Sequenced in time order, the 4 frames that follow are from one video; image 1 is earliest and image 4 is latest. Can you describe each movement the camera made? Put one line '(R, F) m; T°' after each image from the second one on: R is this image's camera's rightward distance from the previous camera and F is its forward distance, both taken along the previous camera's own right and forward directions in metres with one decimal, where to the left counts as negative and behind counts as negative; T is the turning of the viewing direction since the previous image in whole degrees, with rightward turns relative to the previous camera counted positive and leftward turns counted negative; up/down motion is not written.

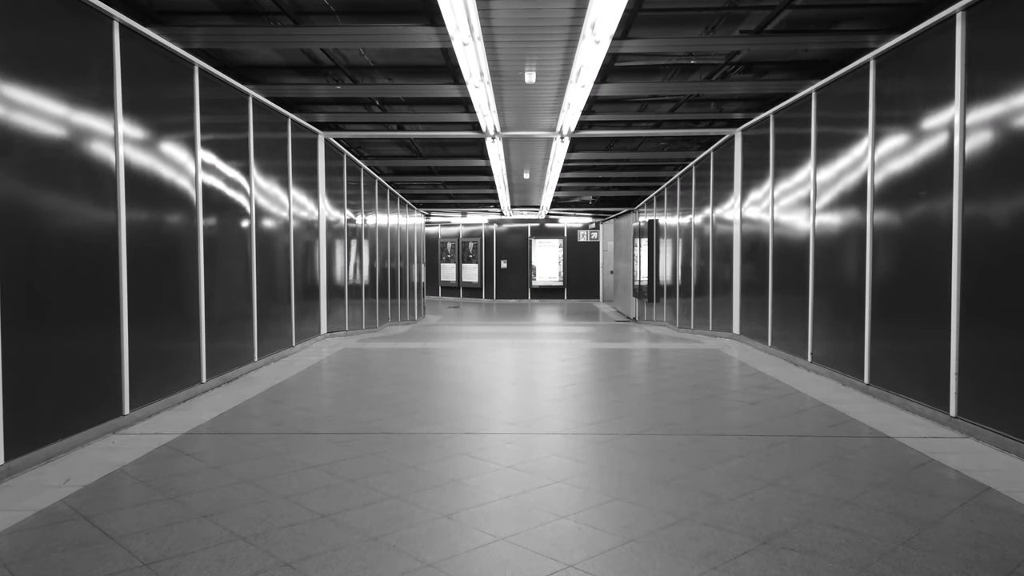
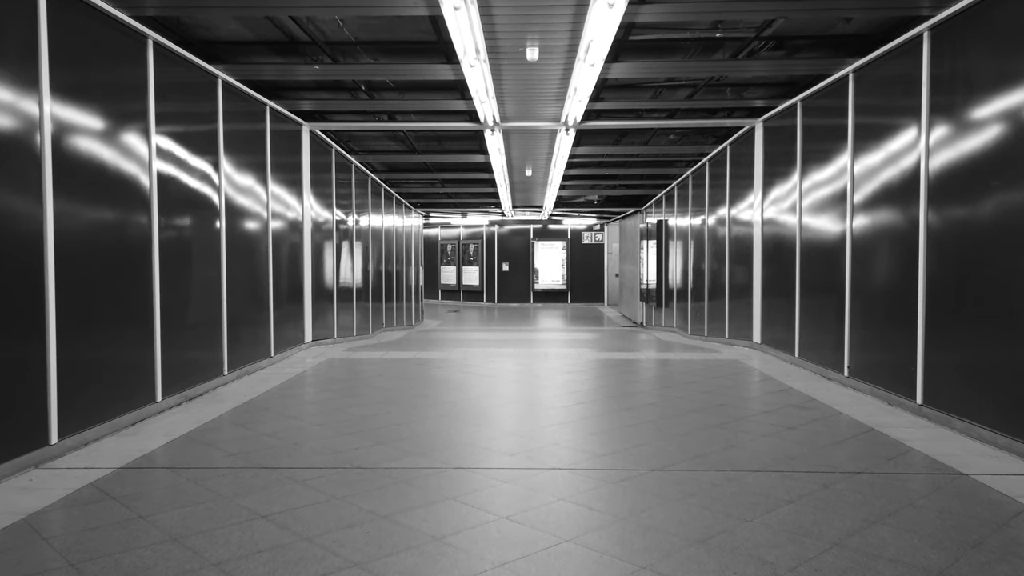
(0.0, +0.7) m; 0°
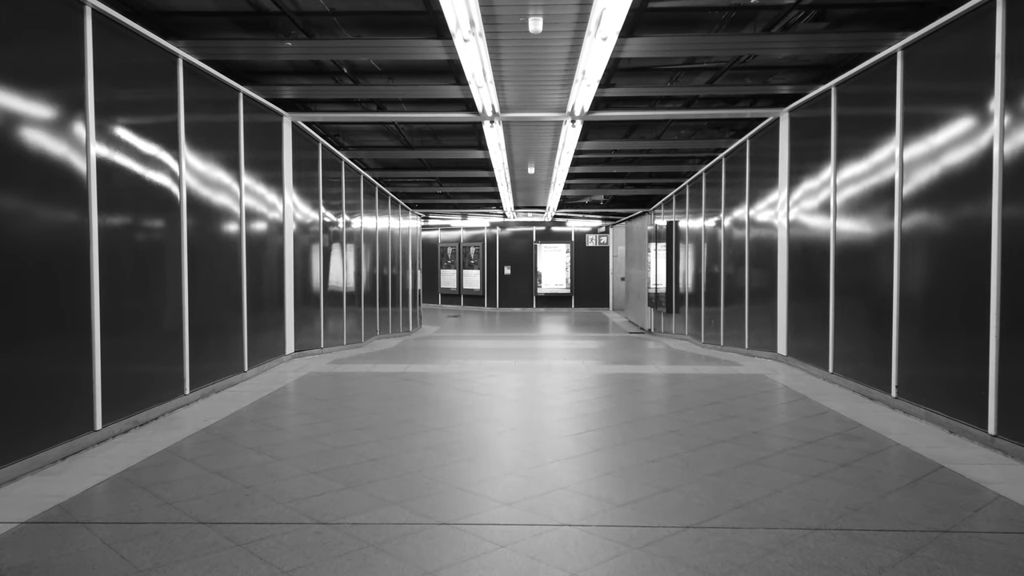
(0.0, +0.8) m; 0°
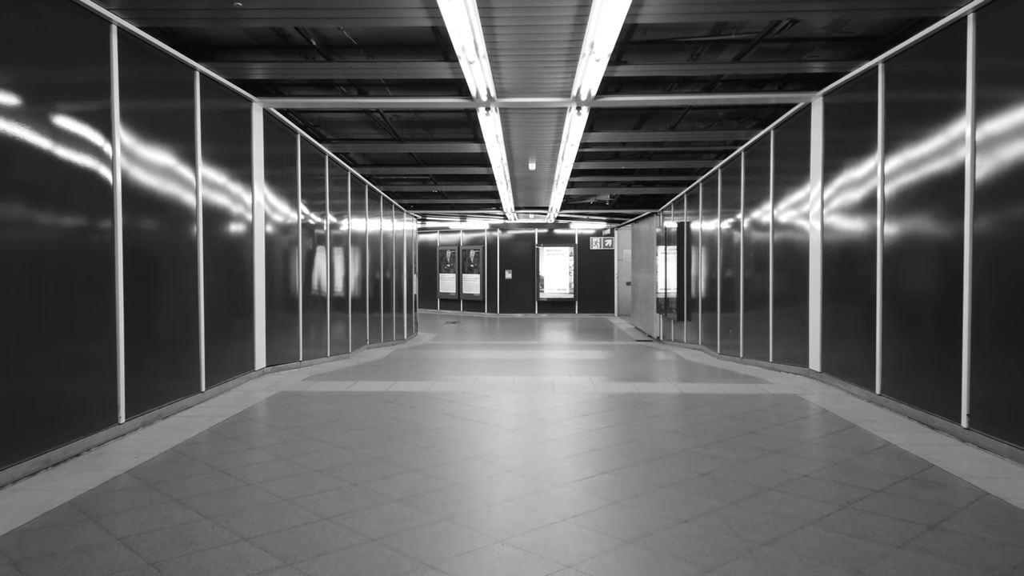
(+0.1, +0.9) m; 0°
